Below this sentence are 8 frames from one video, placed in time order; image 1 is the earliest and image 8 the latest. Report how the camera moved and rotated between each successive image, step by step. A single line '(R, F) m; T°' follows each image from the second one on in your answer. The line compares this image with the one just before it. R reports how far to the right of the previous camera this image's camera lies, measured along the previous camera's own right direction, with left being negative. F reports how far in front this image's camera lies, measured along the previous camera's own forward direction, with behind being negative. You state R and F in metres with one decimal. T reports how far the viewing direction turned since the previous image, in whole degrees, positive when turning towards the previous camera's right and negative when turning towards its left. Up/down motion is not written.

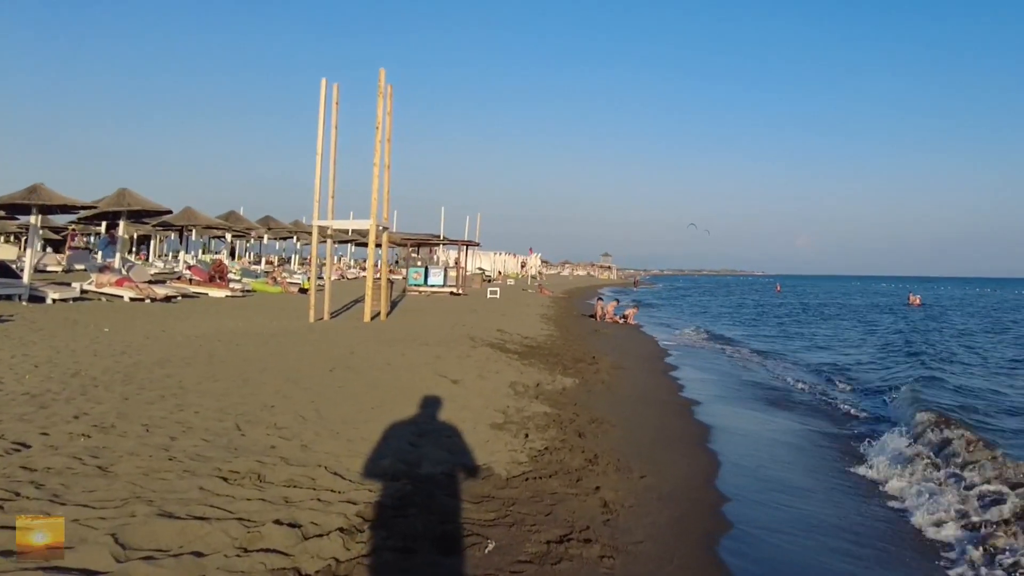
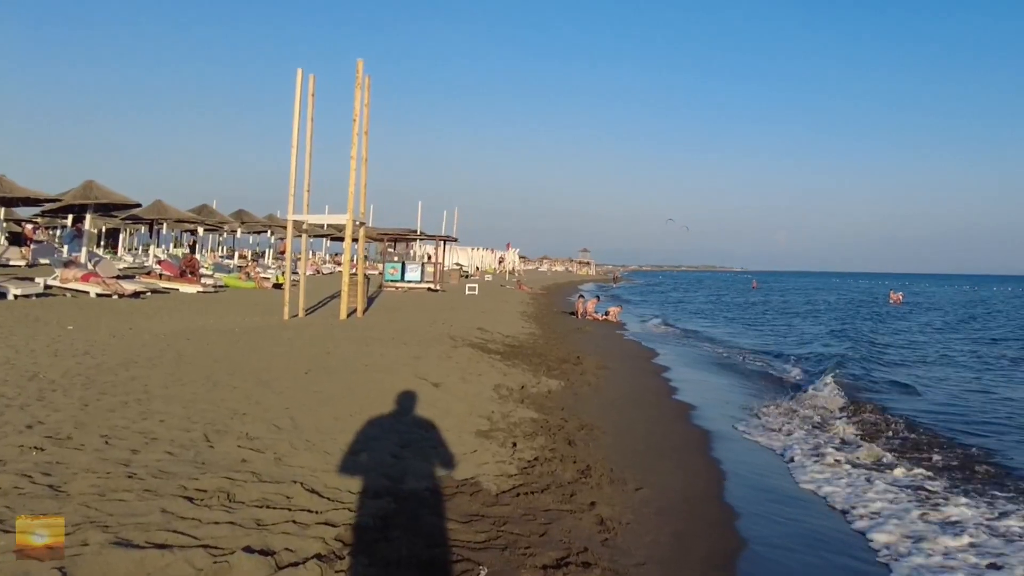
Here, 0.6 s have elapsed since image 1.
(-0.1, +0.4) m; +2°
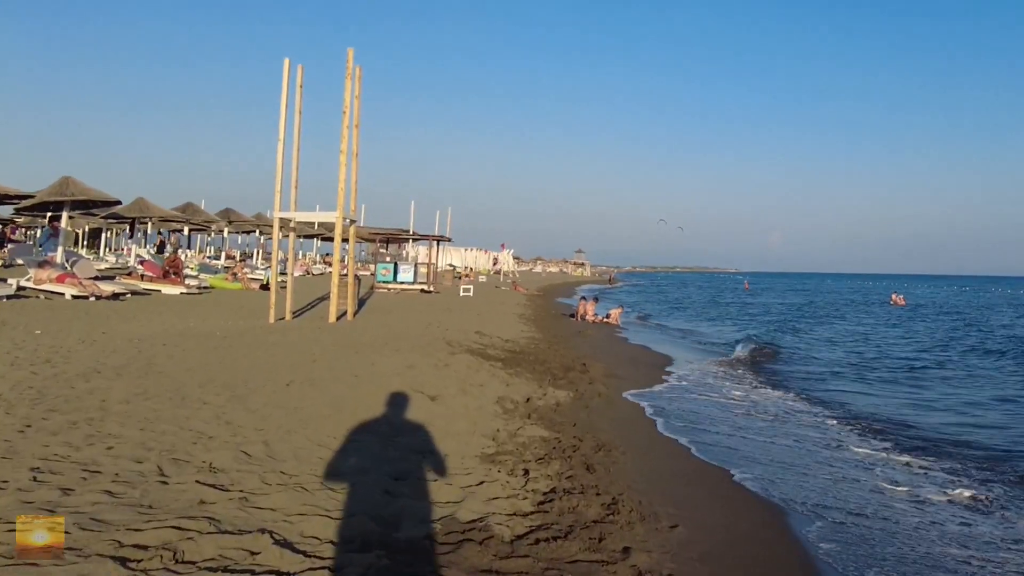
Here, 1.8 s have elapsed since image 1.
(-0.2, +0.9) m; +1°
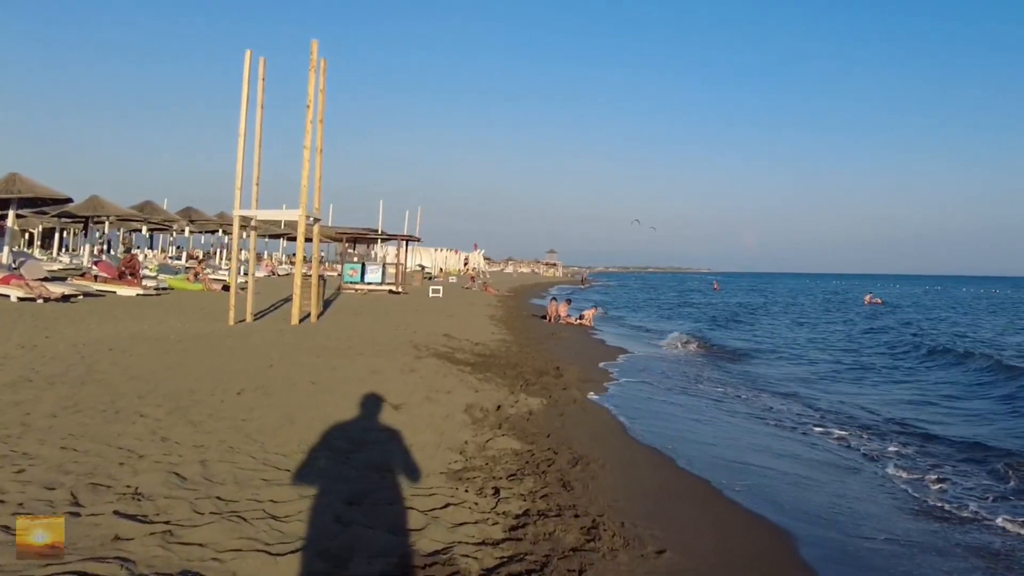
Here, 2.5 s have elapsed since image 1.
(0.0, +0.5) m; +2°
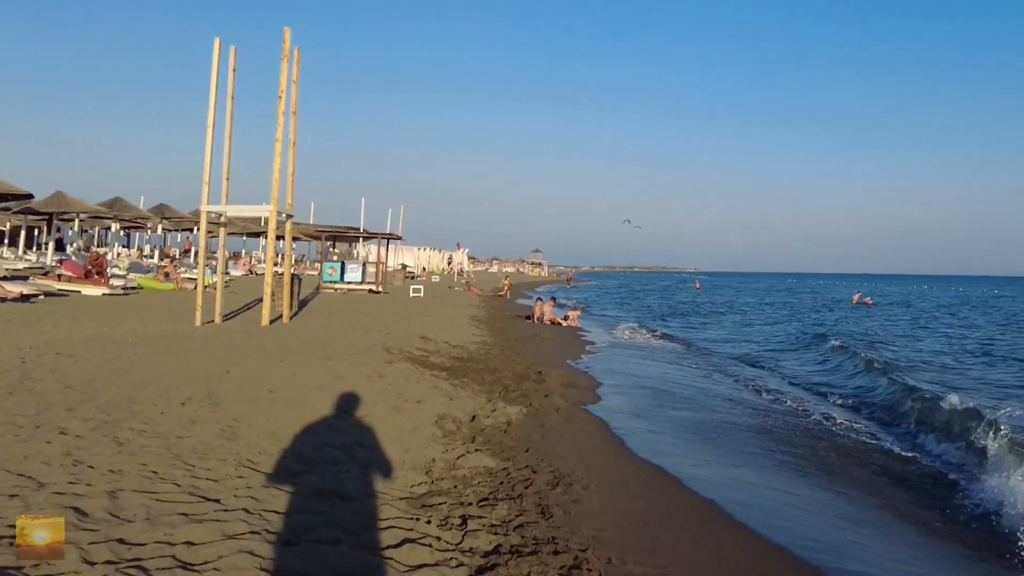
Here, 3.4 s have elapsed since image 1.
(+0.1, +0.7) m; +1°
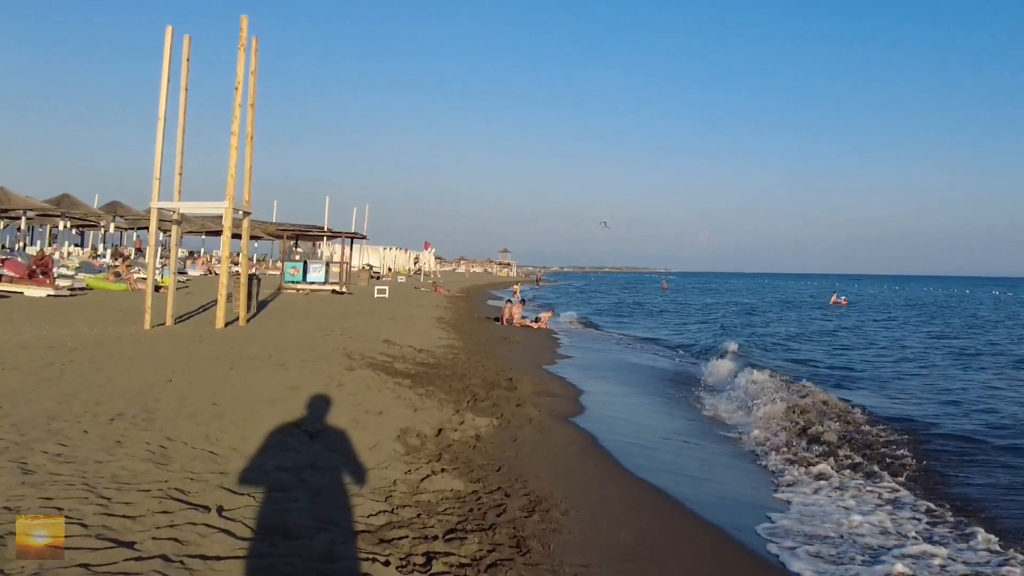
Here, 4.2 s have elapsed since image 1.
(0.0, +0.6) m; +3°
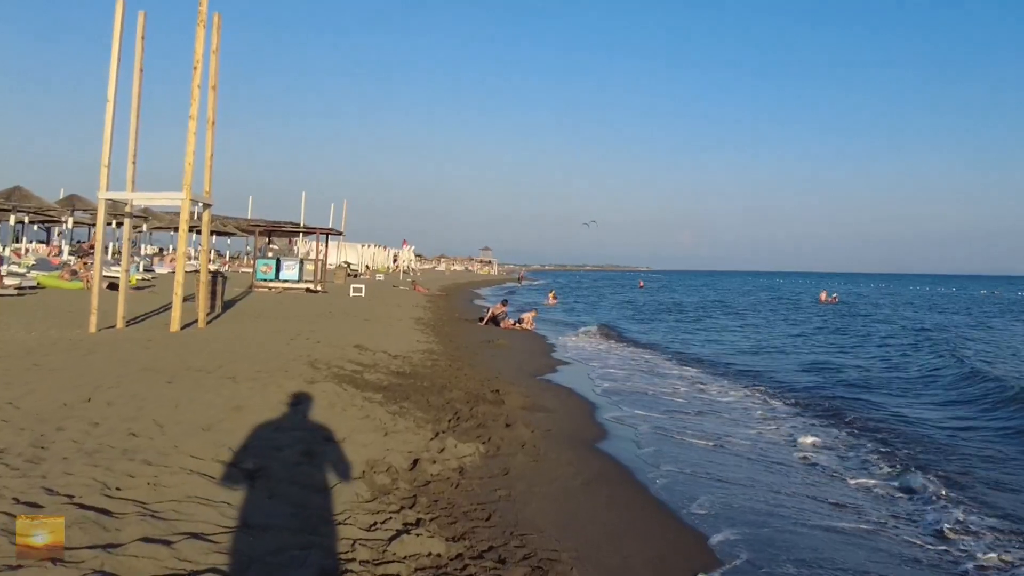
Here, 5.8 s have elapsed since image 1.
(-0.1, +1.3) m; +2°
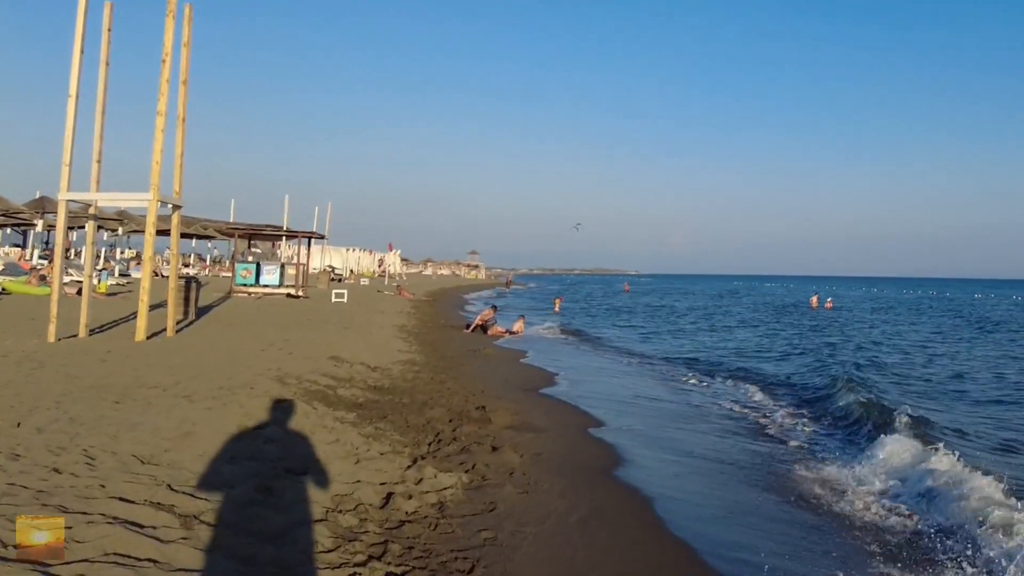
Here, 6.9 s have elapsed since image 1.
(0.0, +0.7) m; +1°
